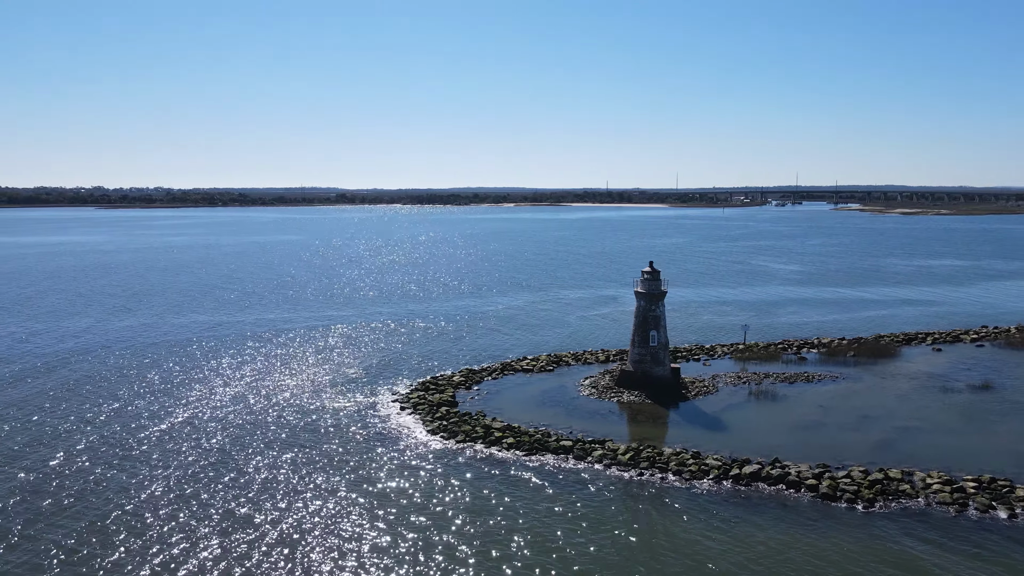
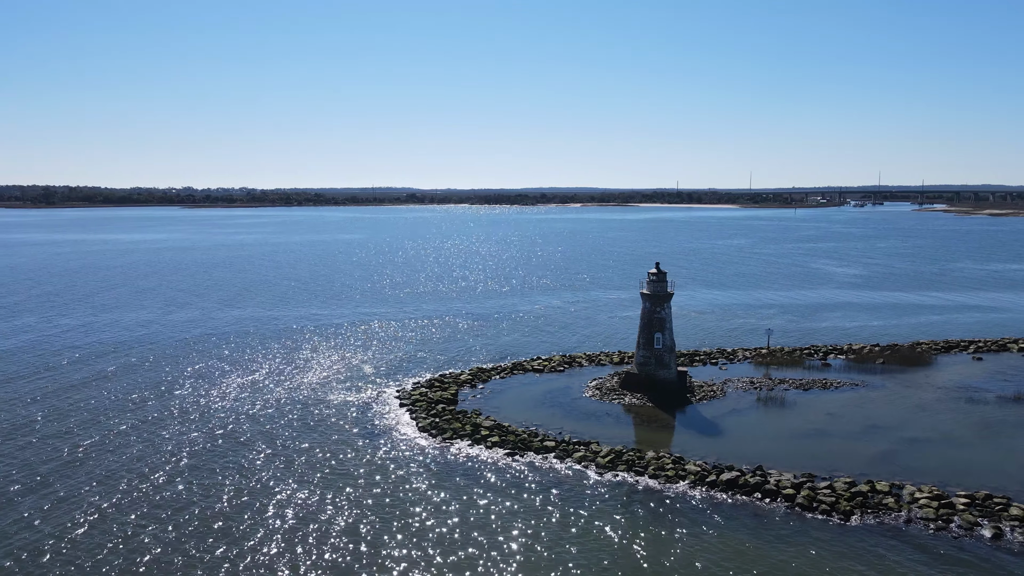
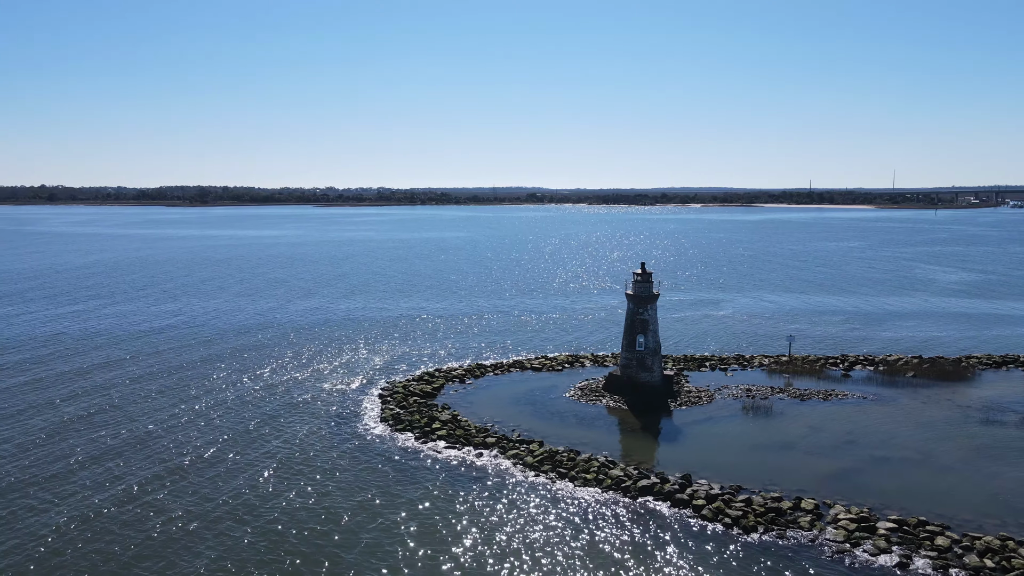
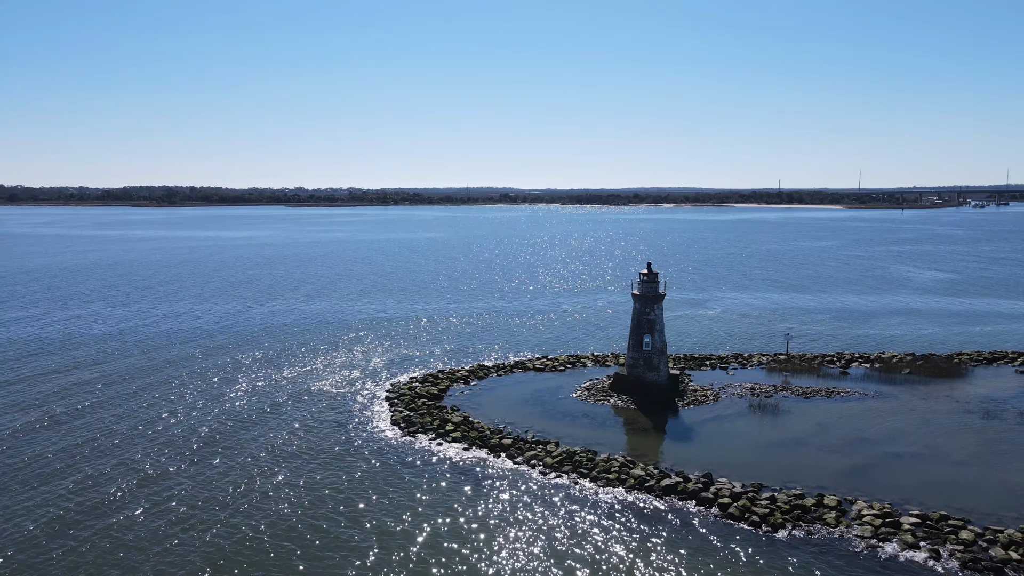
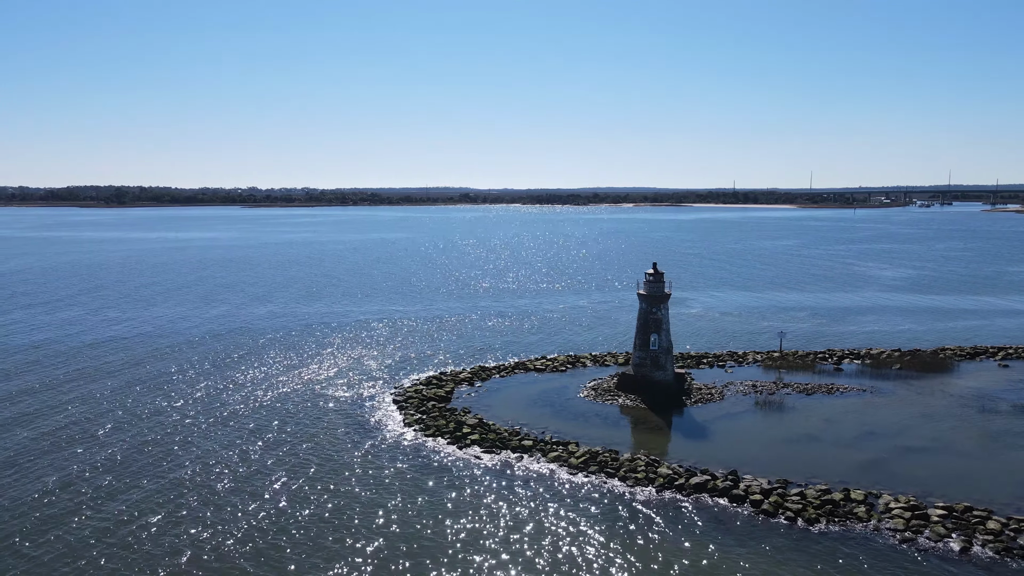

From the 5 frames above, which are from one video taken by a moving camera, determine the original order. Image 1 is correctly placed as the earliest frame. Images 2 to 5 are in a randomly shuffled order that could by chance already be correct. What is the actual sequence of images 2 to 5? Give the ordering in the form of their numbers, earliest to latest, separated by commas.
2, 5, 4, 3
